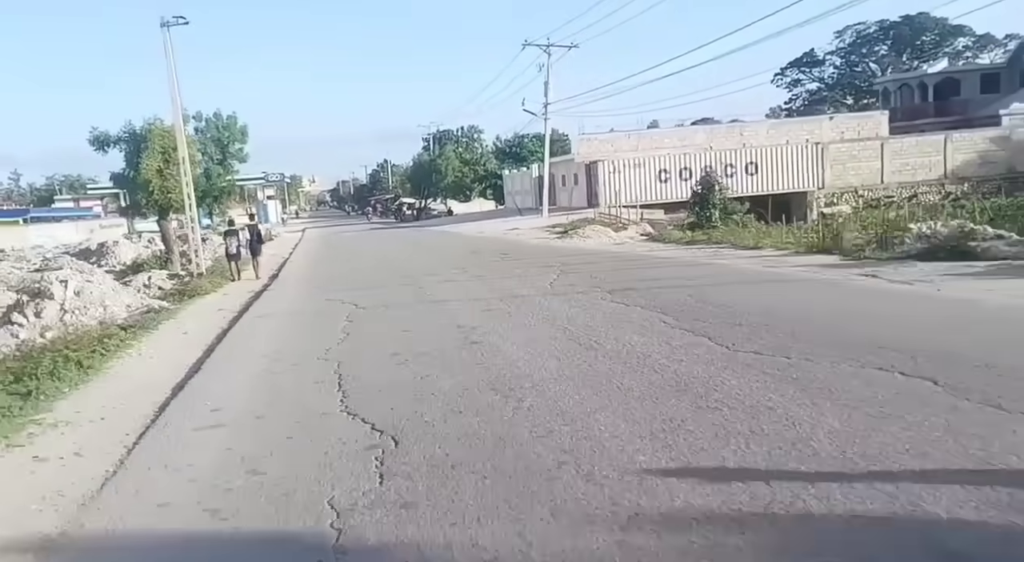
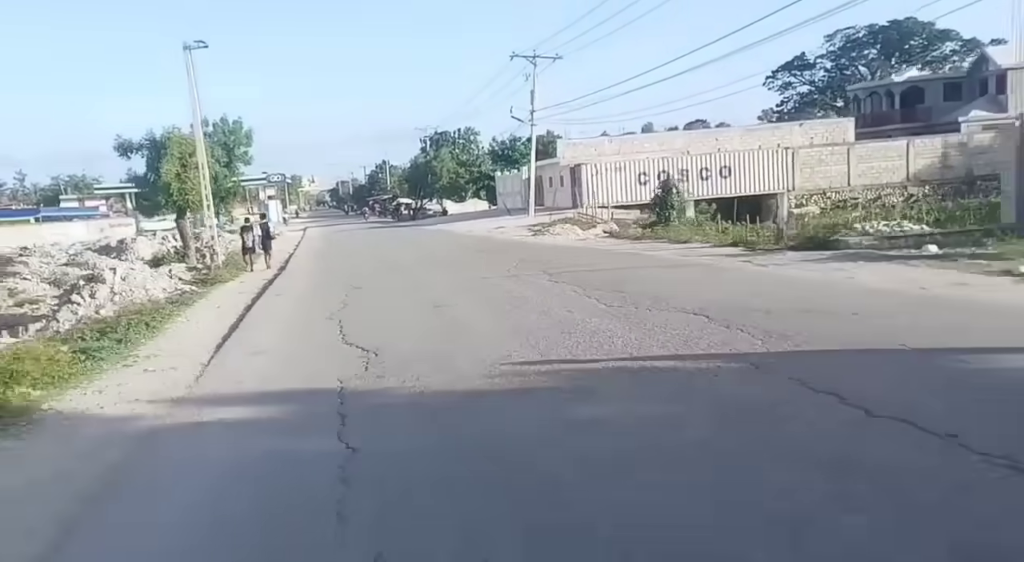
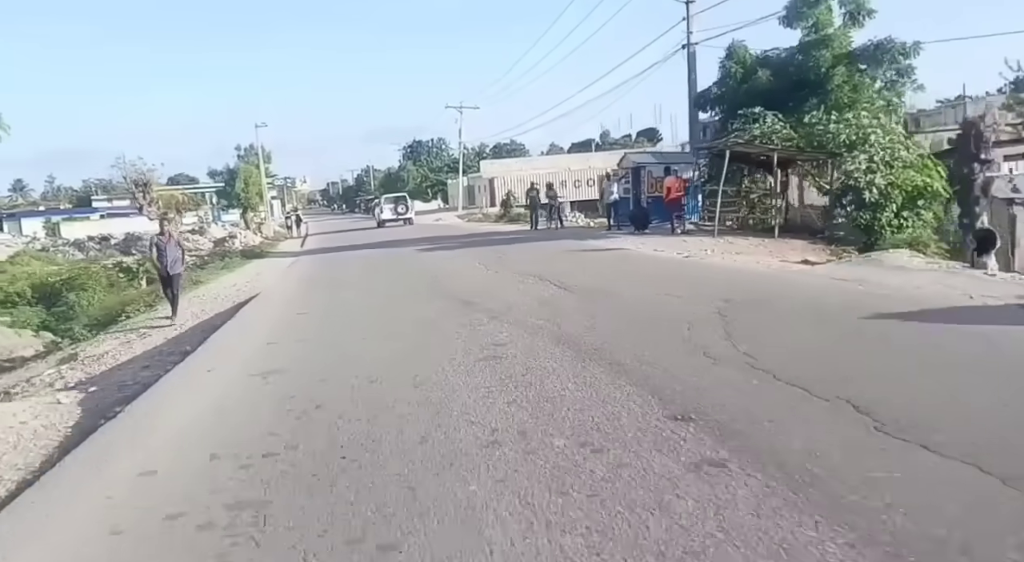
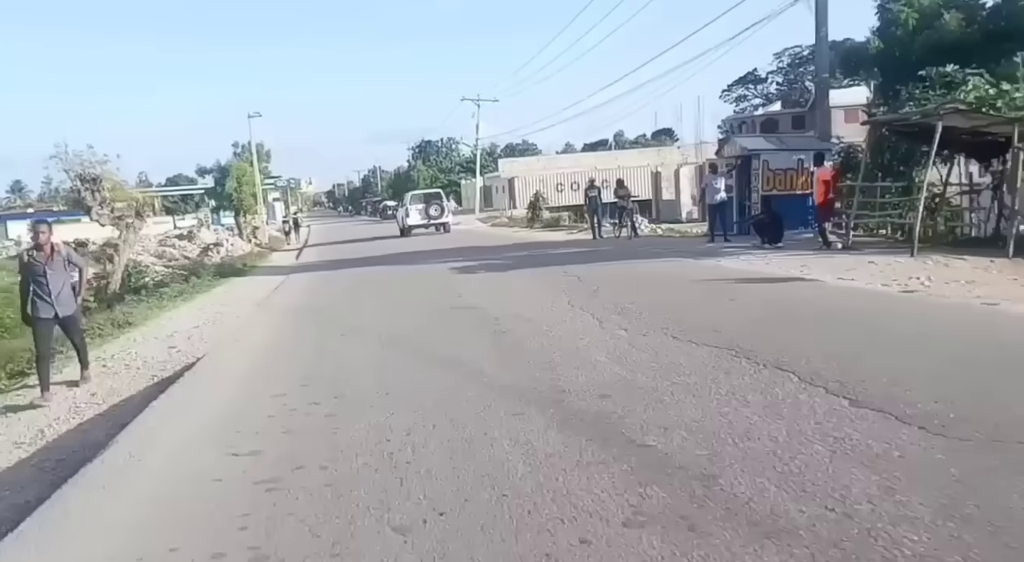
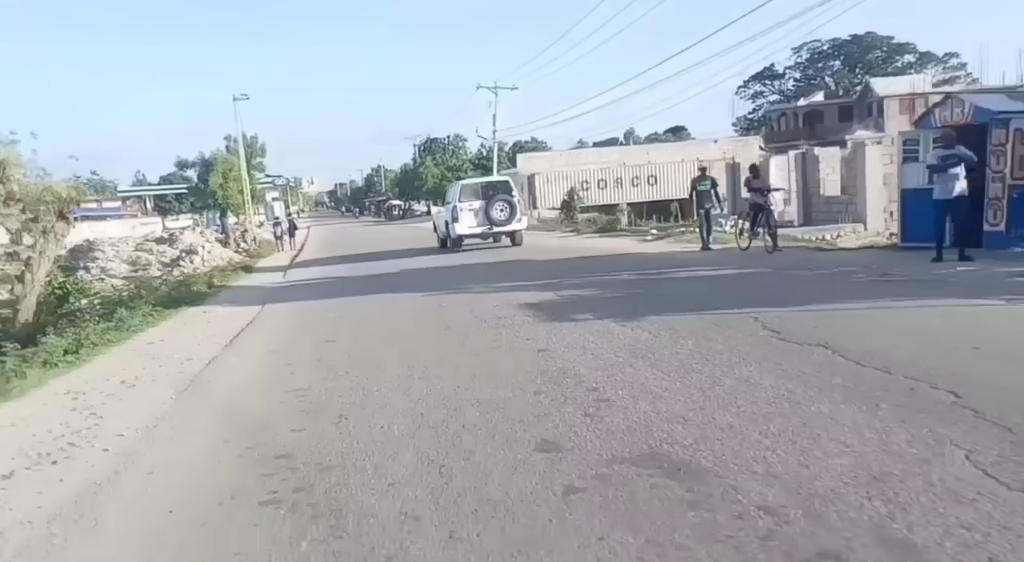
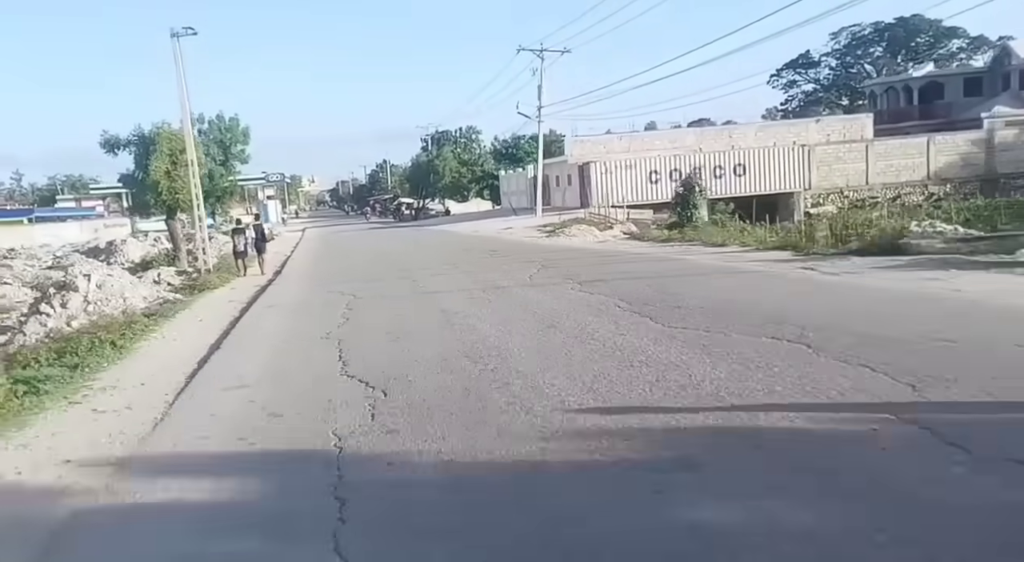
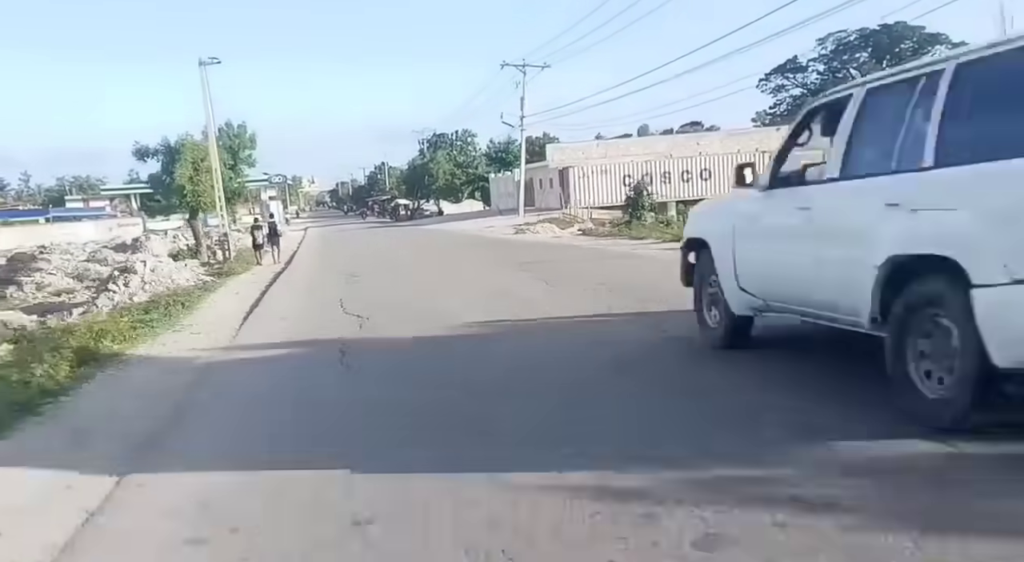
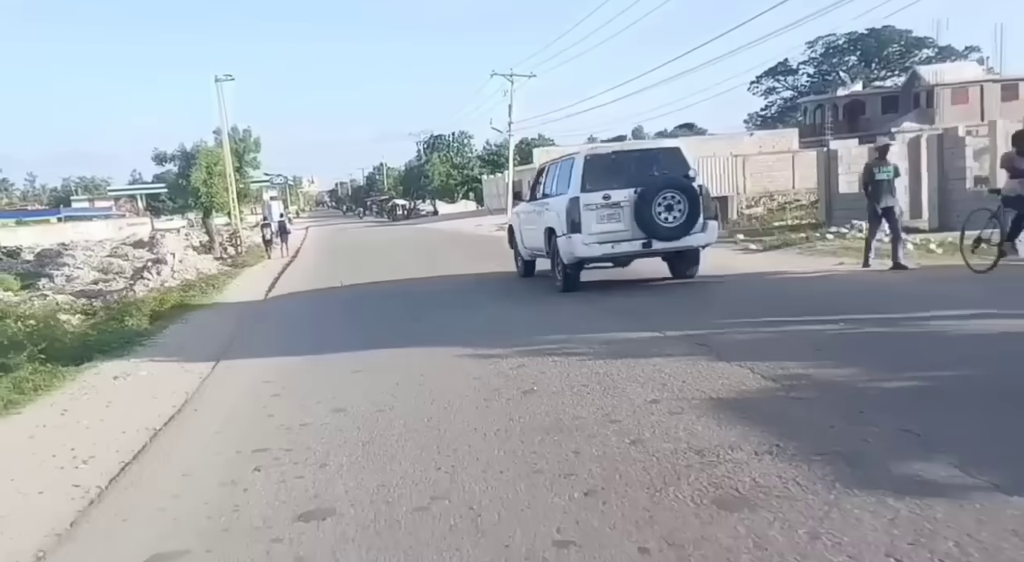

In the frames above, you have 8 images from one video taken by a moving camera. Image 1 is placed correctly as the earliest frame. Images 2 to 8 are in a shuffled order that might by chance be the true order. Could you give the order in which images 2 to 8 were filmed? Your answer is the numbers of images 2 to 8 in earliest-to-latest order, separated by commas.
6, 2, 7, 8, 5, 4, 3
